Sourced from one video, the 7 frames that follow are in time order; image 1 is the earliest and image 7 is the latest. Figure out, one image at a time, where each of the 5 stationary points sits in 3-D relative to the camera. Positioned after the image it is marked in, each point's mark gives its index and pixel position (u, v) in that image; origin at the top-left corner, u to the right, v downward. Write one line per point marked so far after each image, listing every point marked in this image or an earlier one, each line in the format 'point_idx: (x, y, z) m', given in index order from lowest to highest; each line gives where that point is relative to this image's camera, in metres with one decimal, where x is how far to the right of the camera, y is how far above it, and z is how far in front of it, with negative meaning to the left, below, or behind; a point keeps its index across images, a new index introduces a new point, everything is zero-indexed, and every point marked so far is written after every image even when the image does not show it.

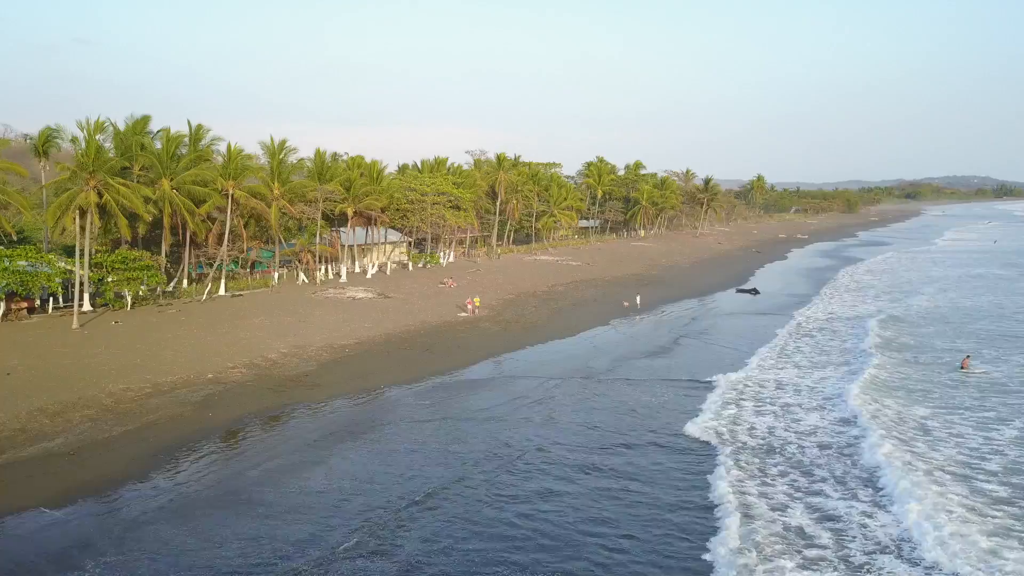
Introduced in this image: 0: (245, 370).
0: (-9.7, -3.0, +19.9) m
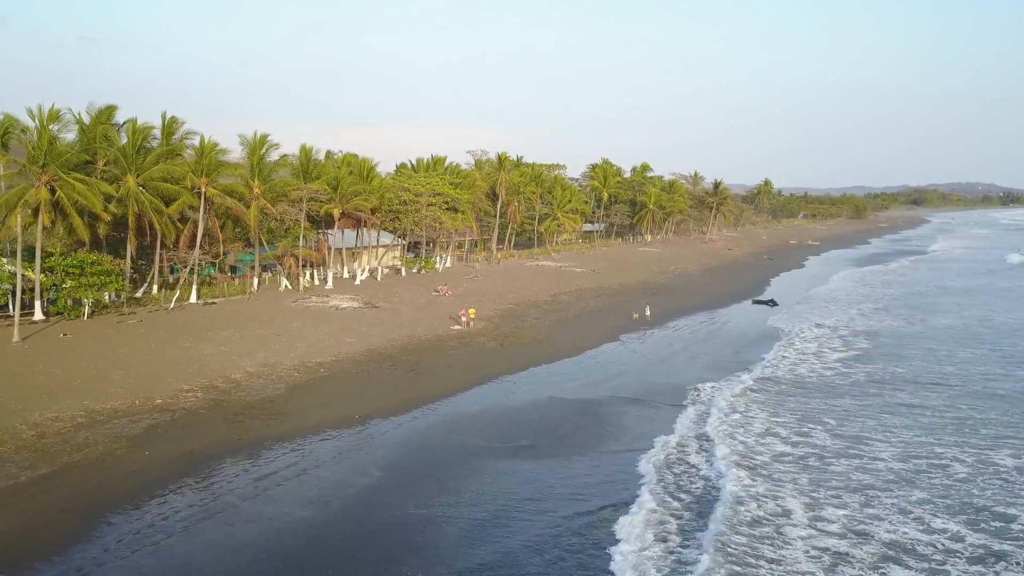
0: (-9.9, -3.4, +17.3) m
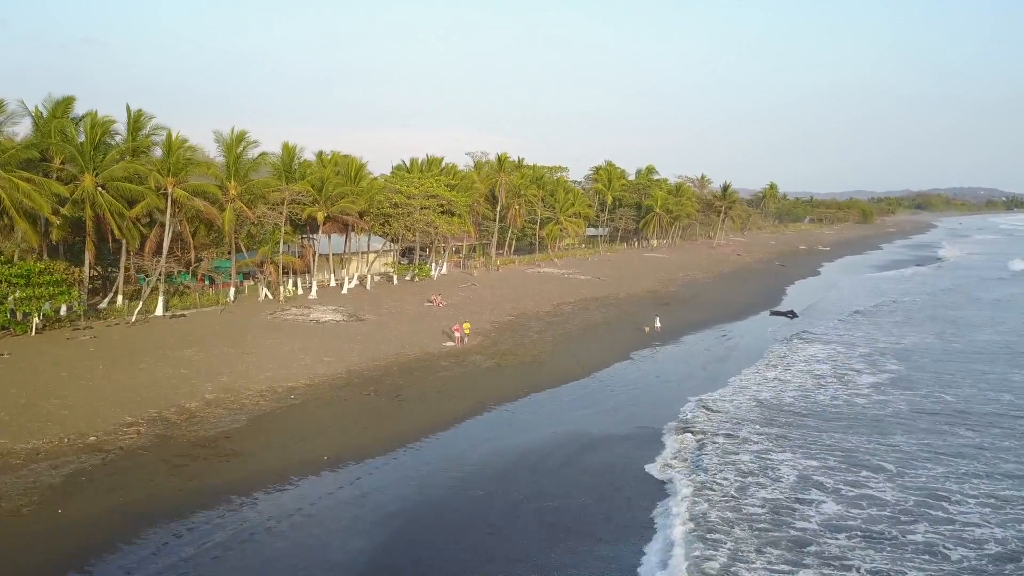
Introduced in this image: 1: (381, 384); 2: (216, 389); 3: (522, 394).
0: (-9.9, -3.8, +14.8) m
1: (-4.6, -3.3, +18.9) m
2: (-9.5, -3.2, +17.5) m
3: (+0.3, -3.7, +18.9) m
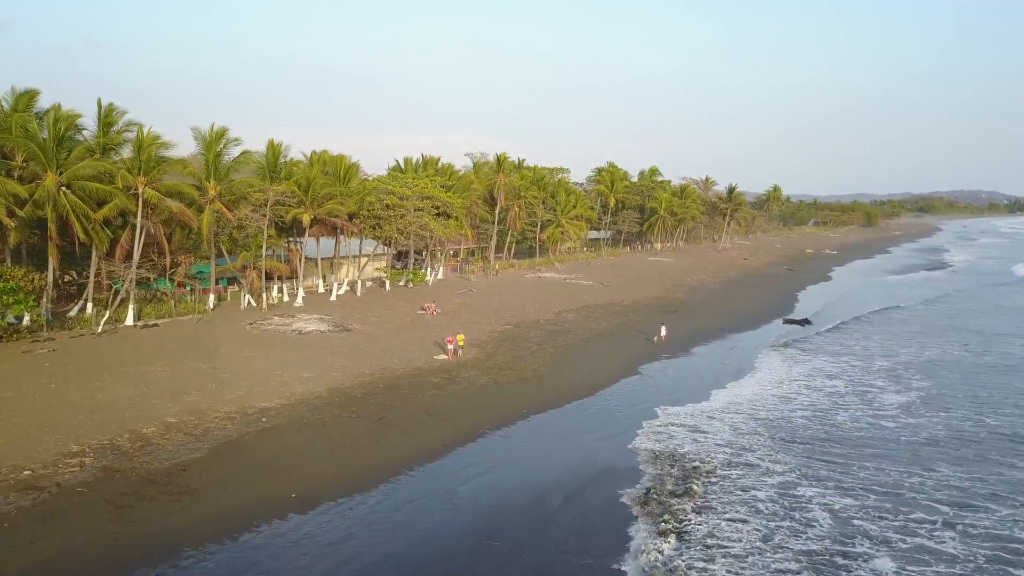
0: (-10.0, -4.1, +13.0) m
1: (-4.6, -3.6, +17.1) m
2: (-9.6, -3.5, +15.7) m
3: (+0.2, -4.0, +17.2) m
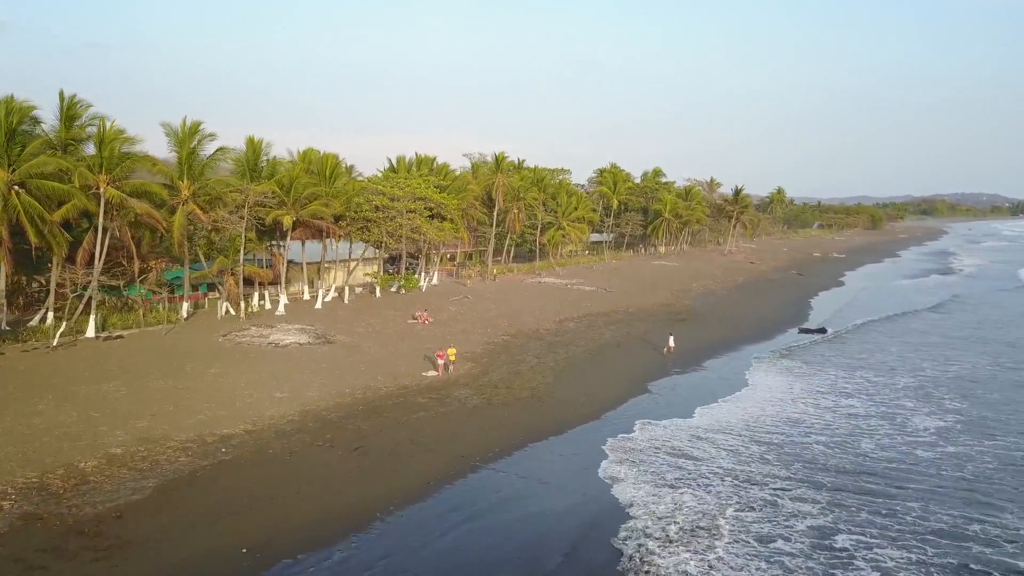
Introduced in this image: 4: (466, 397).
0: (-10.2, -4.4, +11.1) m
1: (-4.8, -3.9, +15.2) m
2: (-9.7, -3.8, +13.8) m
3: (+0.1, -4.3, +15.2) m
4: (-1.5, -3.5, +17.9) m
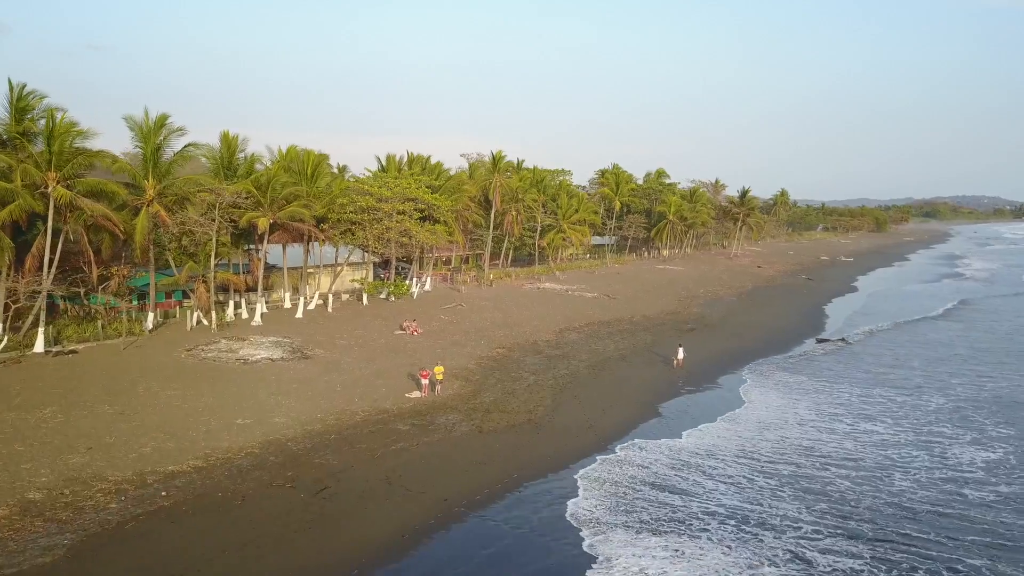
0: (-10.4, -4.7, +9.1) m
1: (-5.0, -4.3, +13.1) m
2: (-9.9, -4.1, +11.8) m
3: (-0.1, -4.7, +13.2) m
4: (-1.7, -3.9, +15.9) m
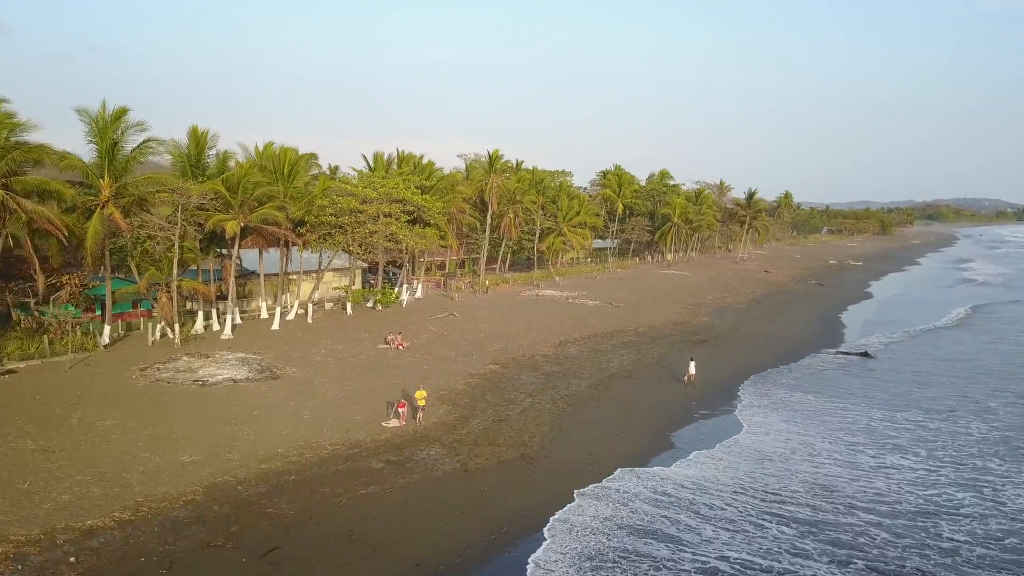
0: (-10.6, -5.0, +7.0) m
1: (-5.2, -4.6, +11.0) m
2: (-10.1, -4.5, +9.7) m
3: (-0.3, -5.0, +11.1) m
4: (-1.9, -4.3, +13.8) m
